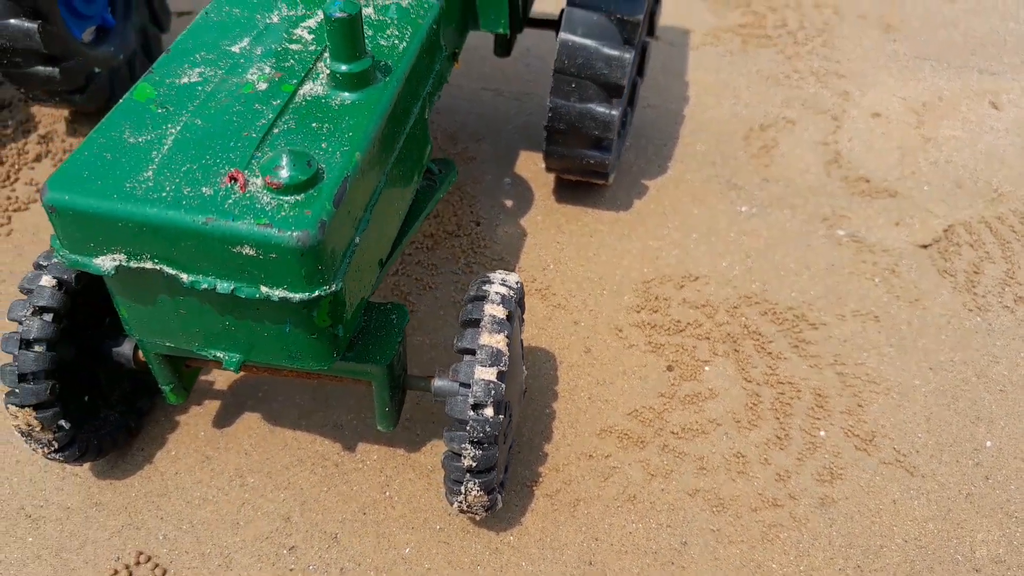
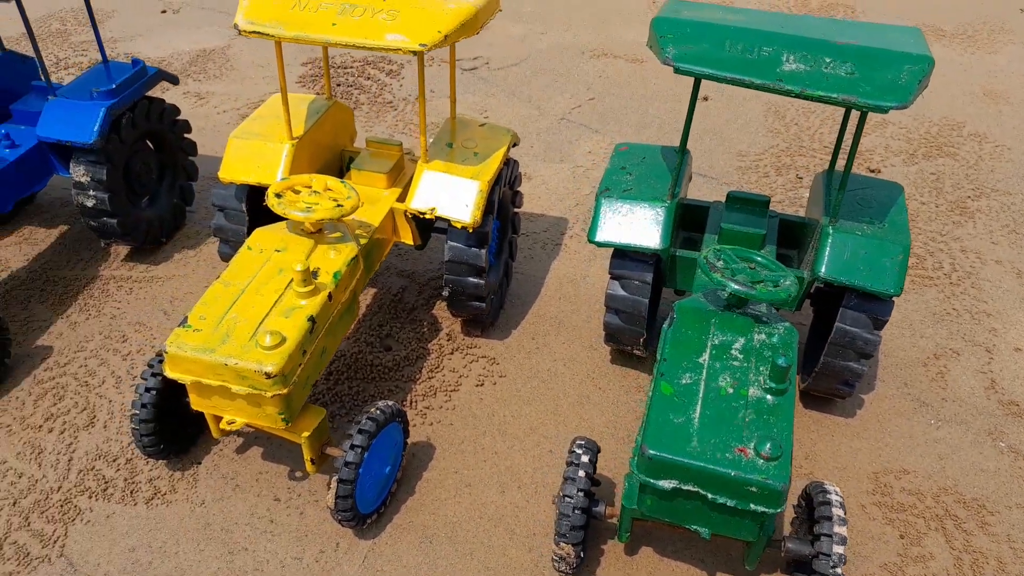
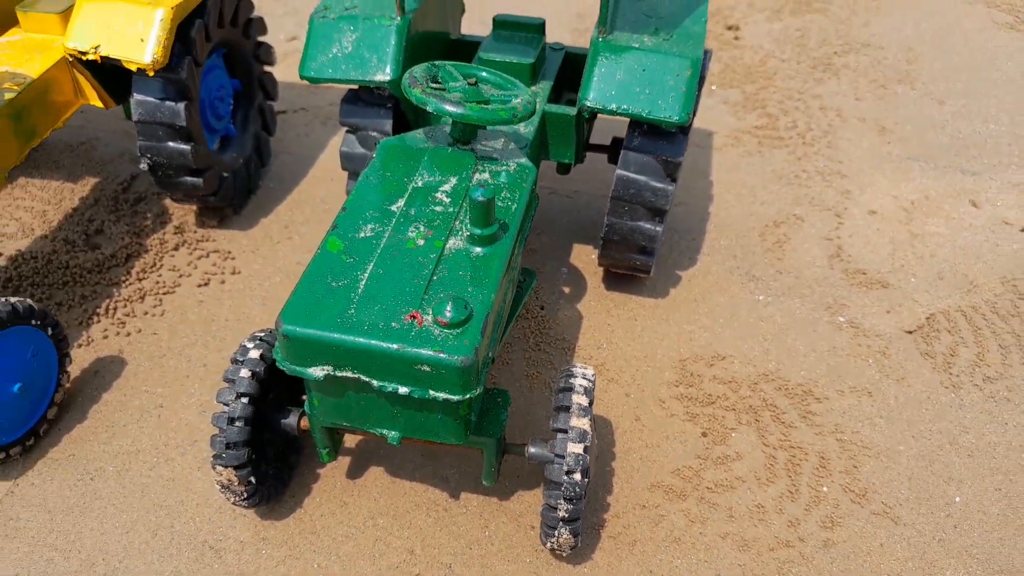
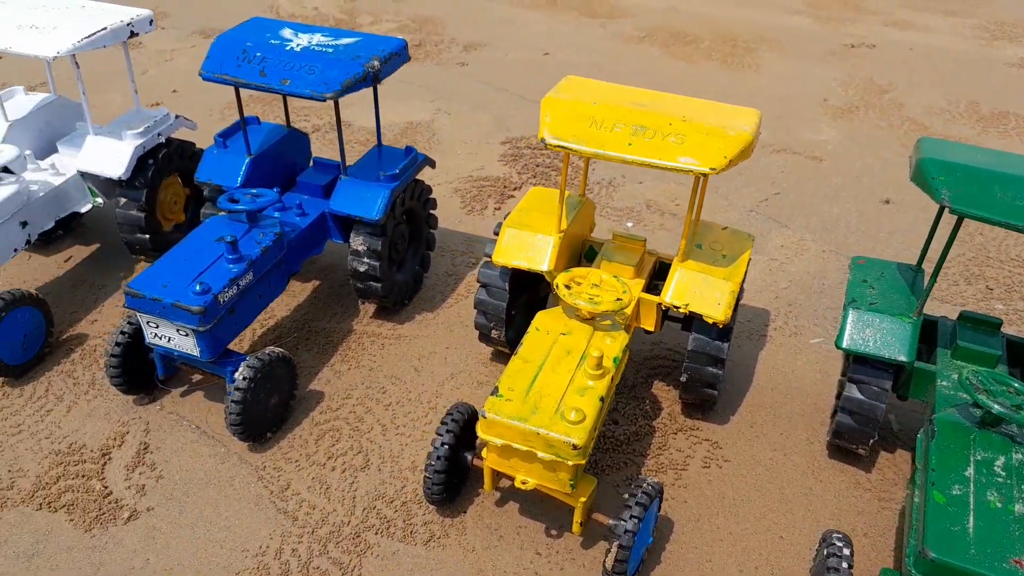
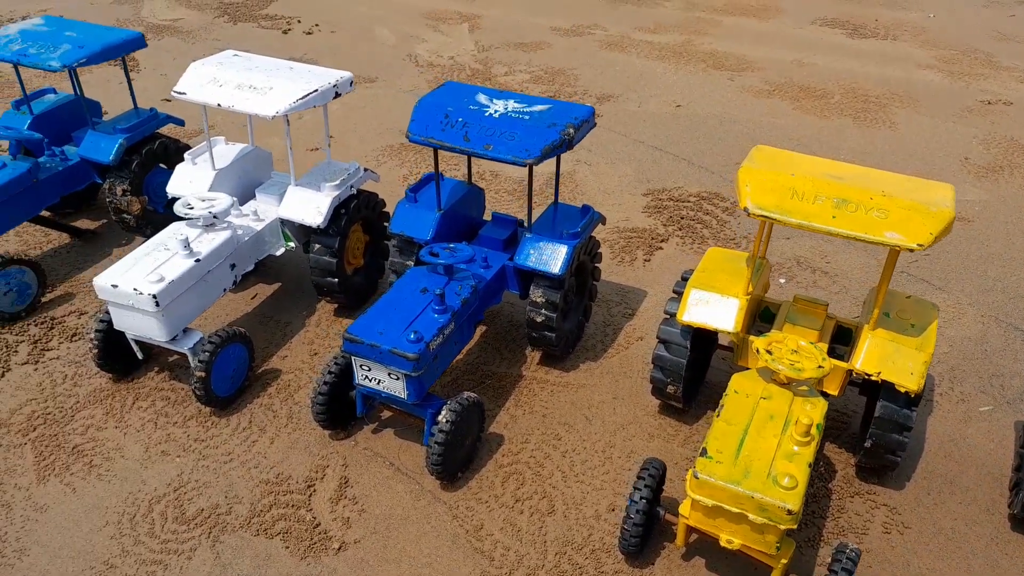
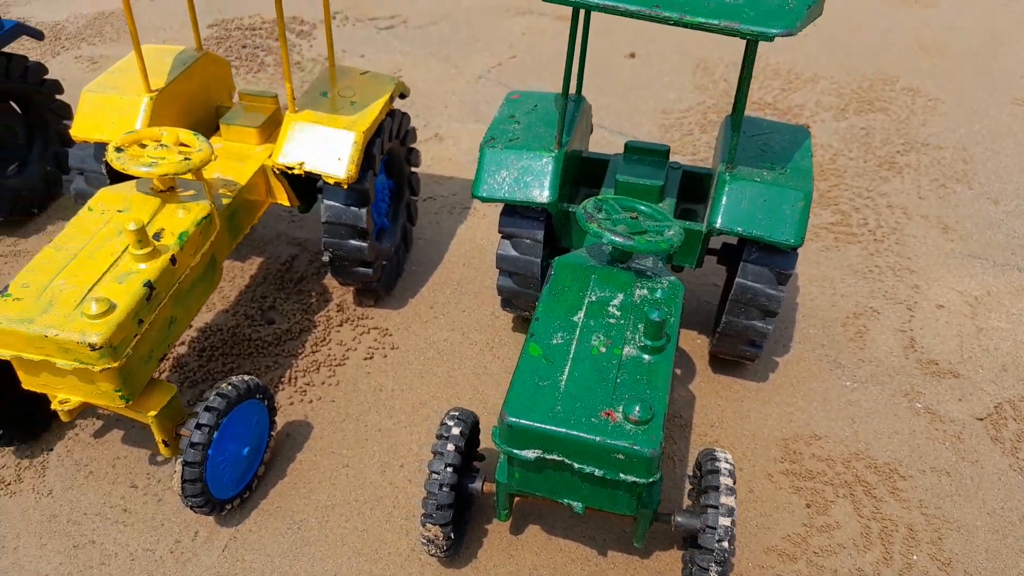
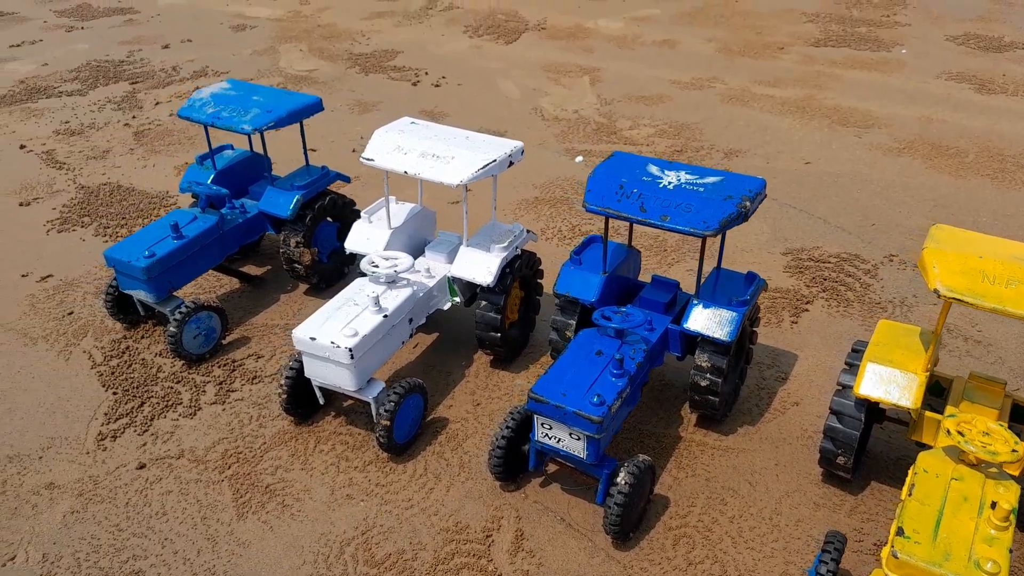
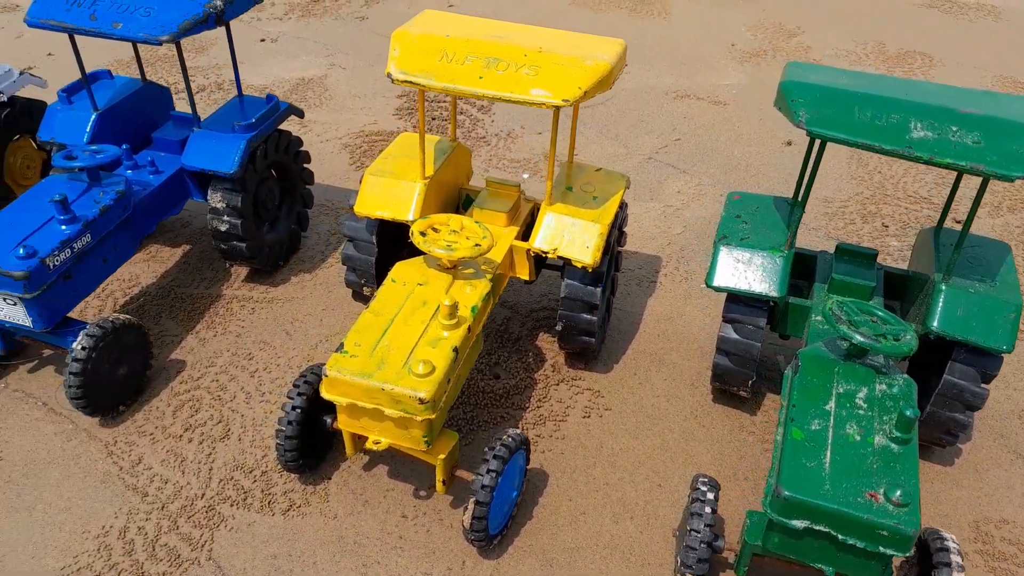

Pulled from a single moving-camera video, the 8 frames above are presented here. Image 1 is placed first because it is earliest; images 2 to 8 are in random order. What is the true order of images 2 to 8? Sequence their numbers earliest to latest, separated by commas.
3, 6, 2, 8, 4, 5, 7
